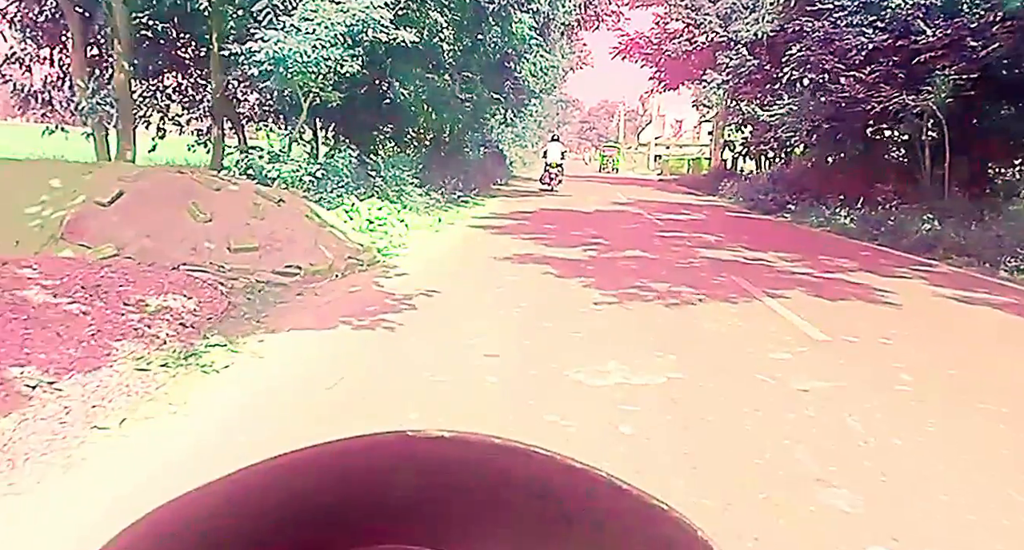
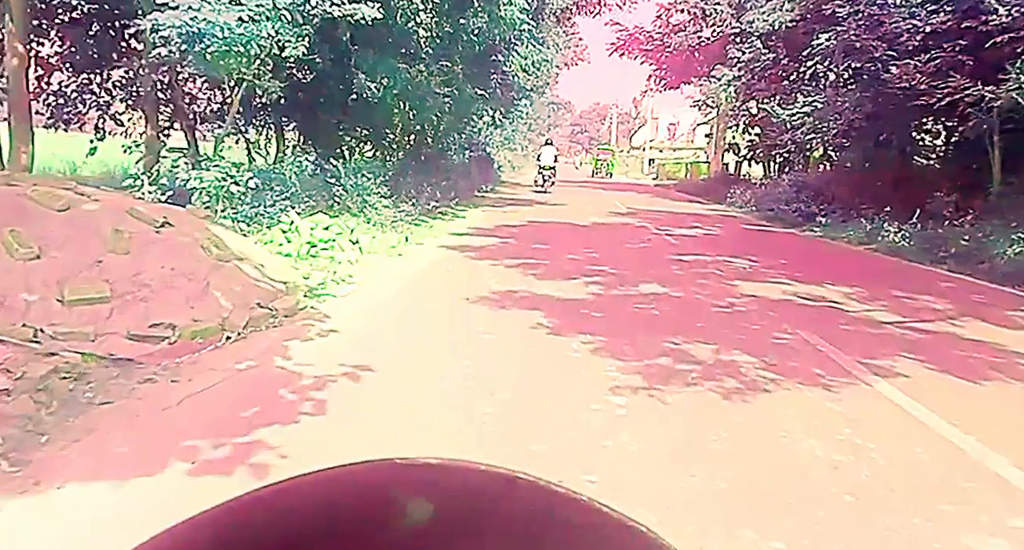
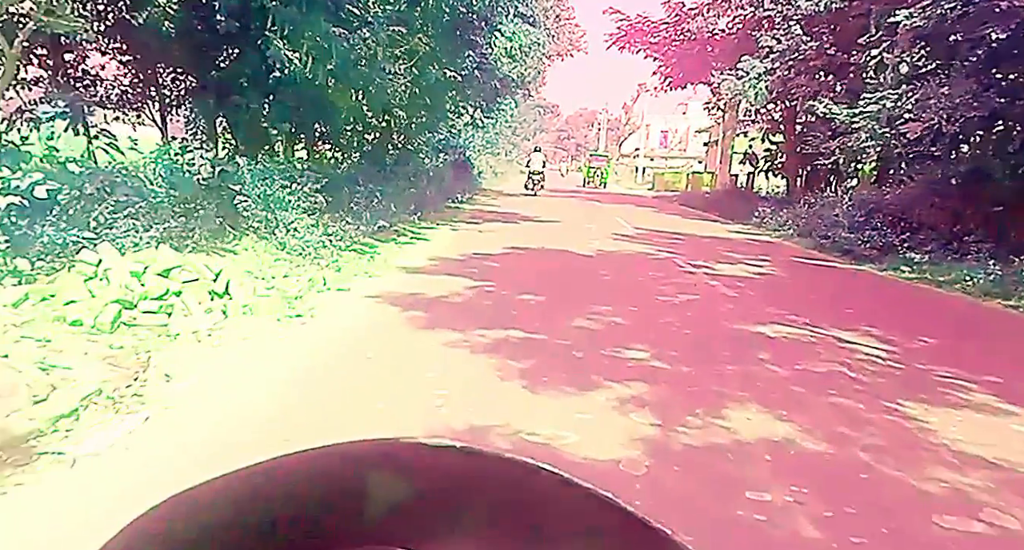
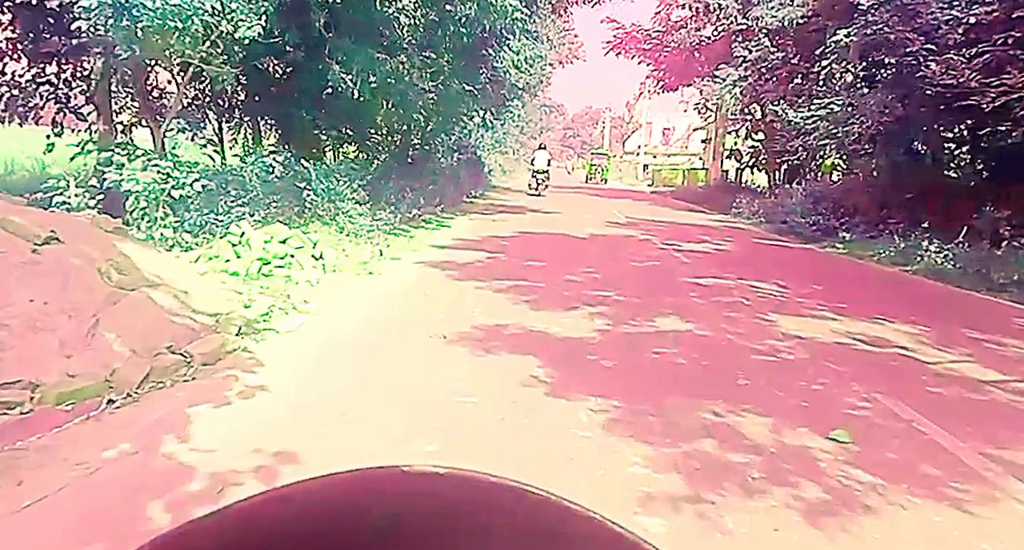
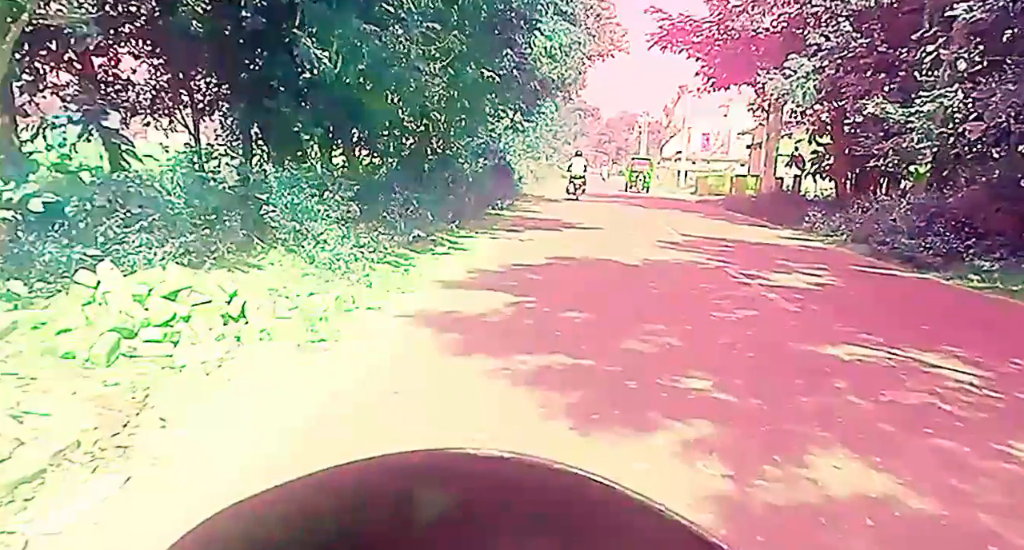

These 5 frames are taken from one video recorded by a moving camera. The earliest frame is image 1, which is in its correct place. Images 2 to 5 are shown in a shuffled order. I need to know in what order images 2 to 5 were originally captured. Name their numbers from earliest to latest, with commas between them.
2, 4, 3, 5
